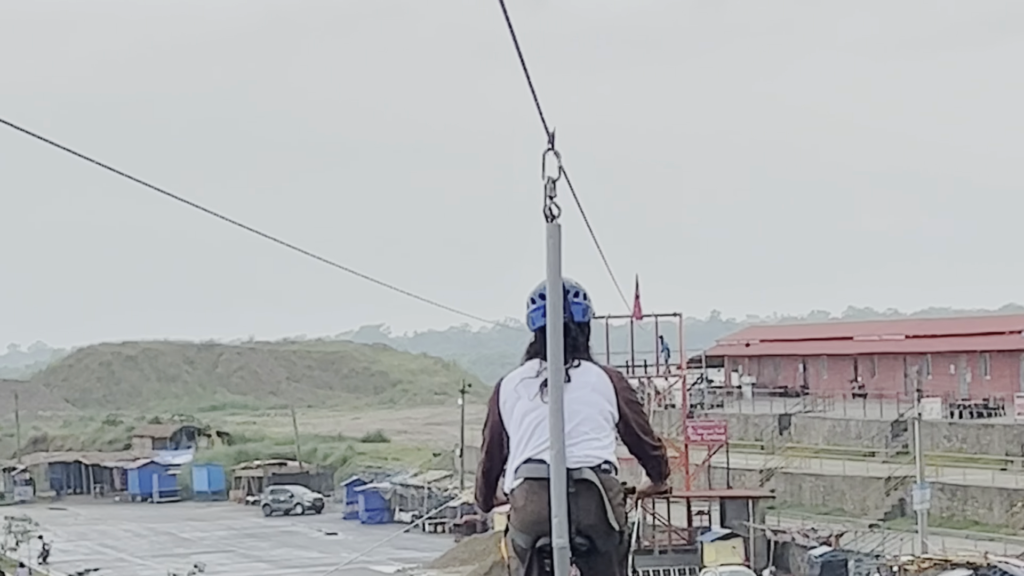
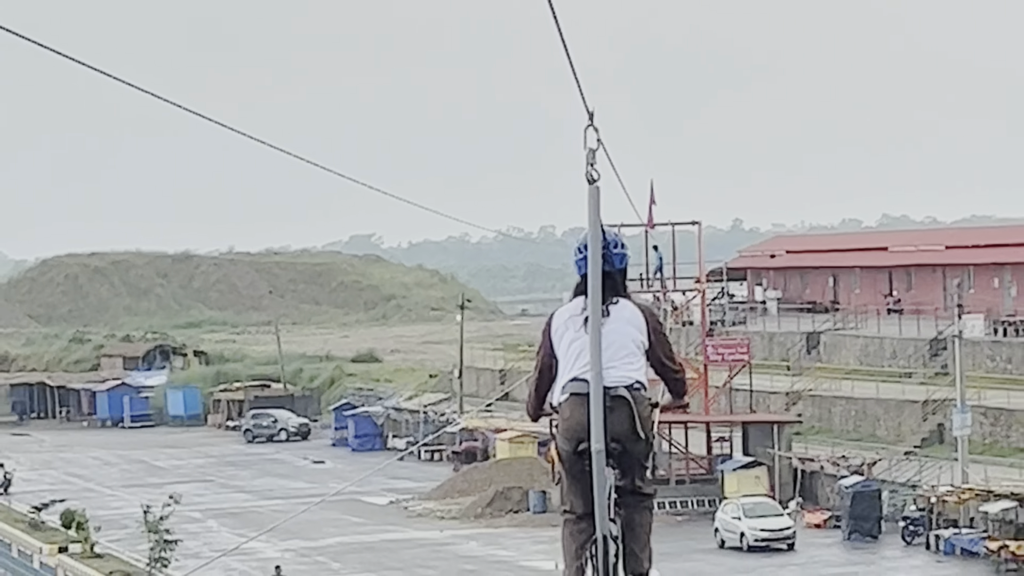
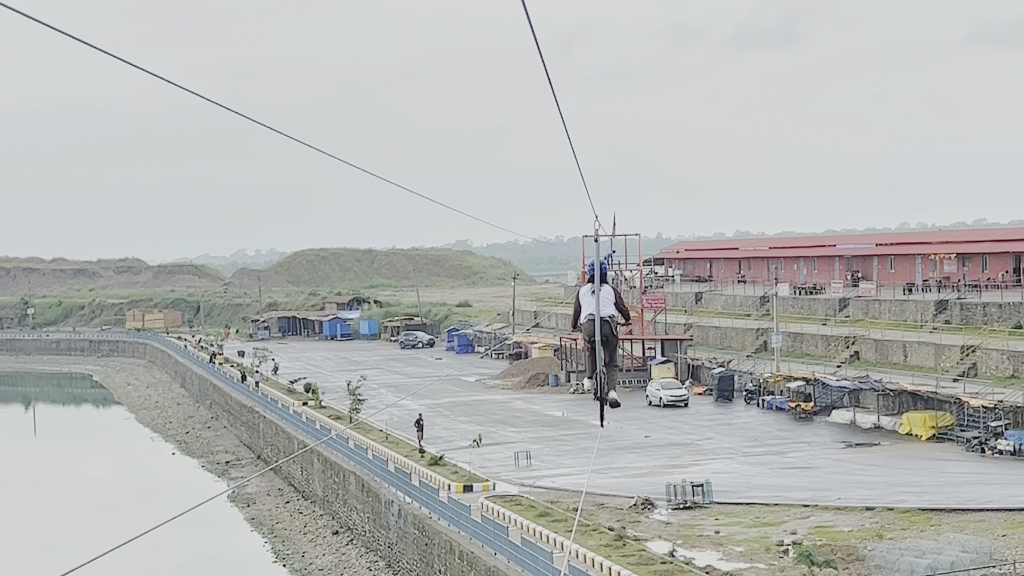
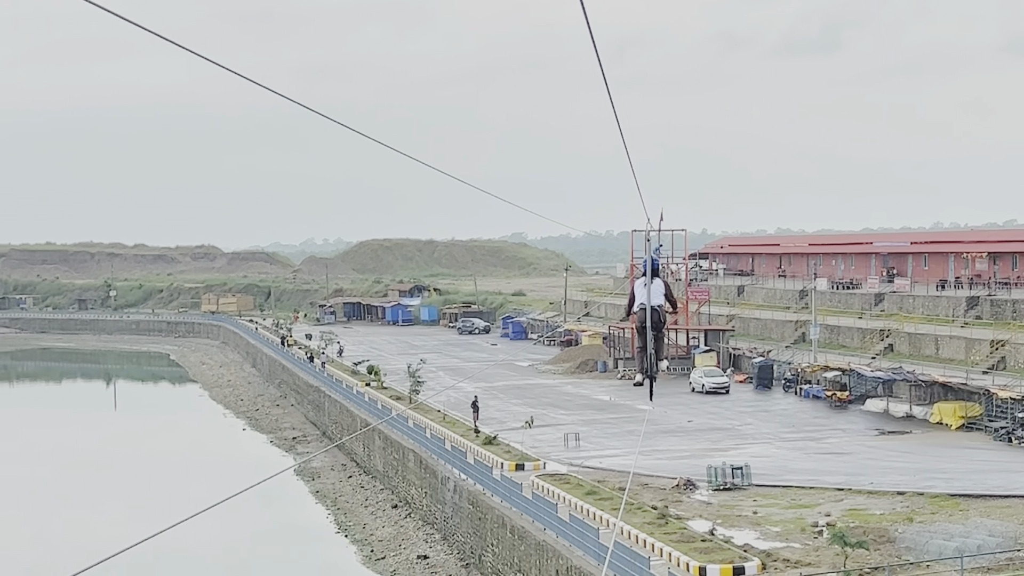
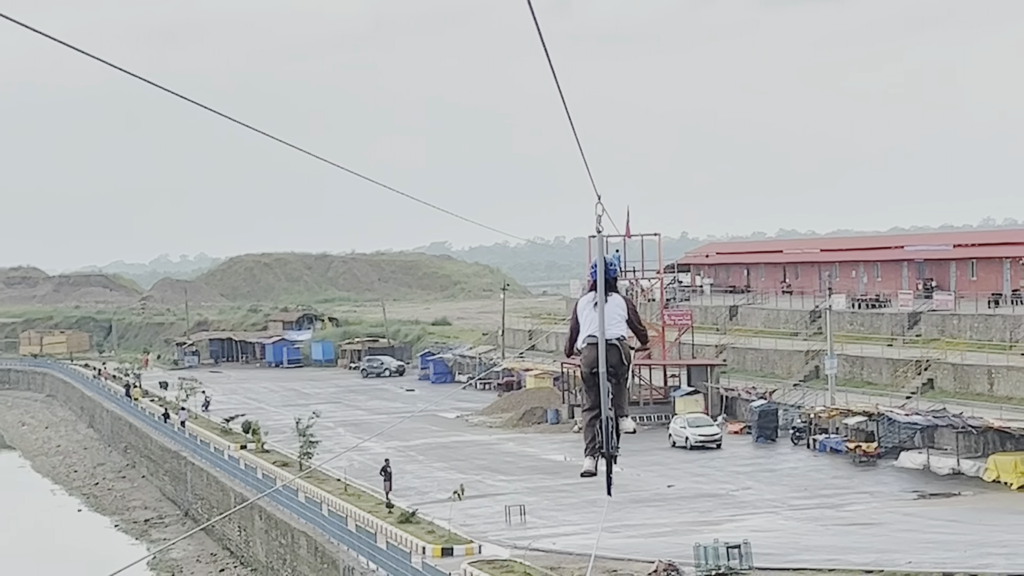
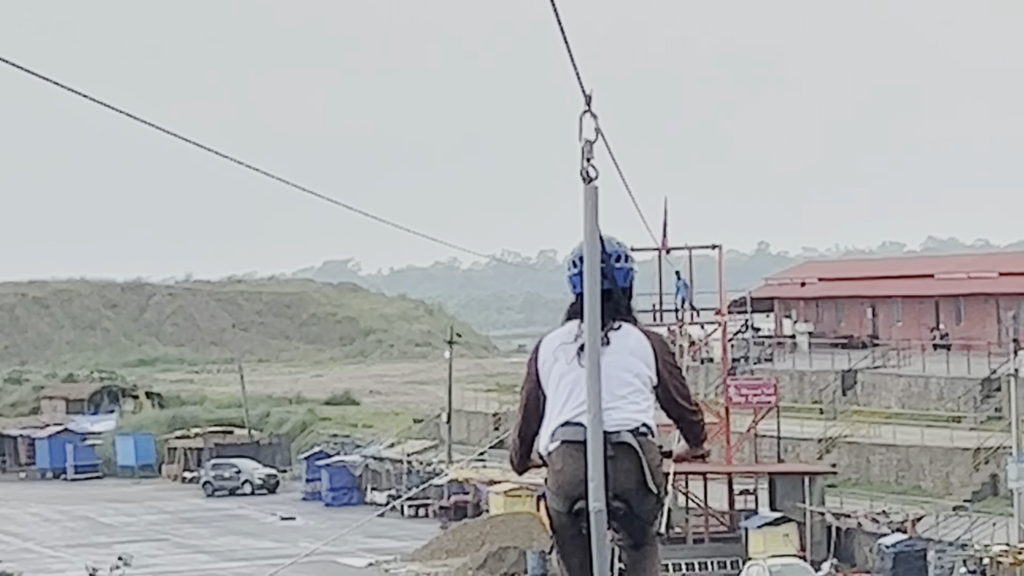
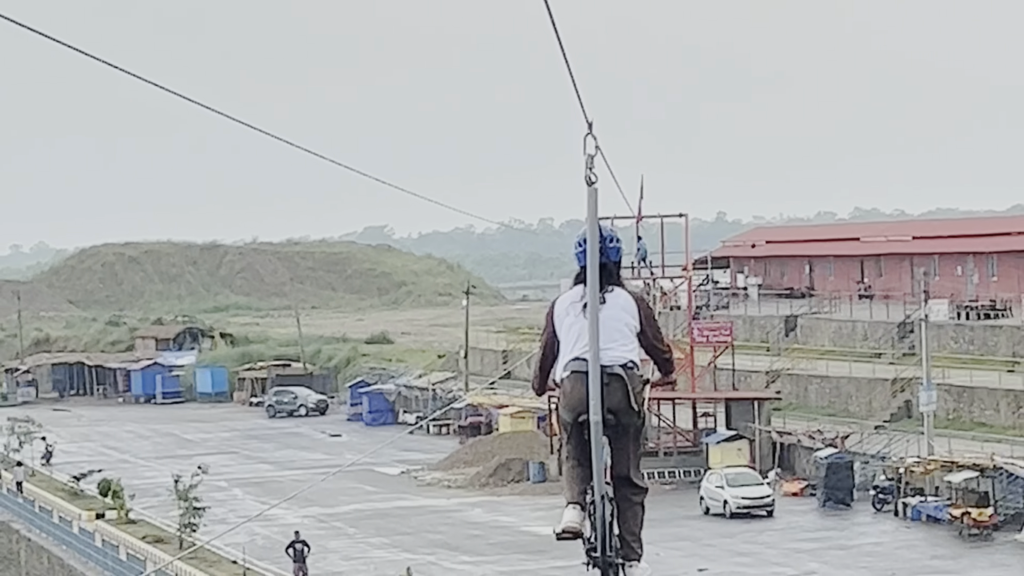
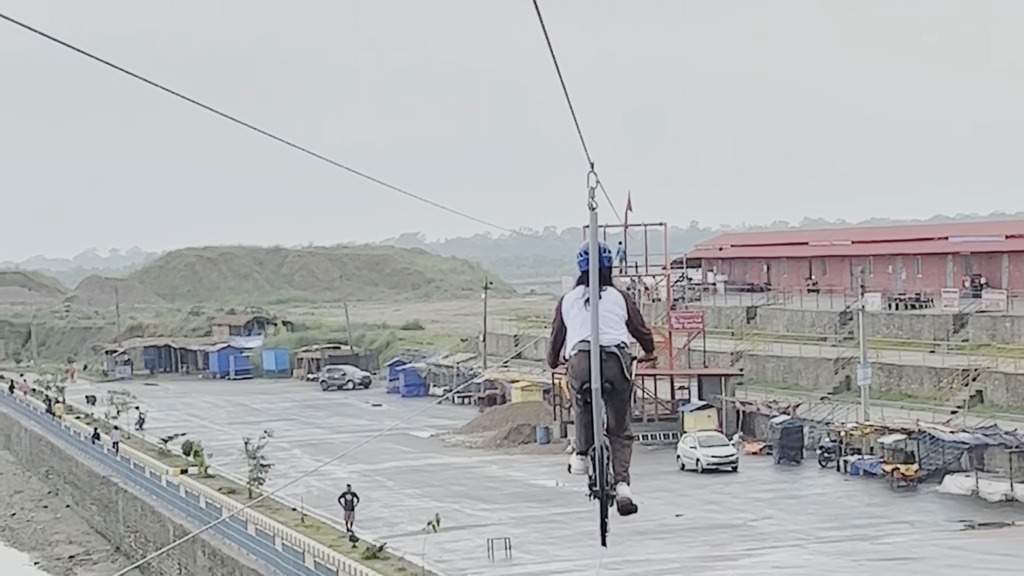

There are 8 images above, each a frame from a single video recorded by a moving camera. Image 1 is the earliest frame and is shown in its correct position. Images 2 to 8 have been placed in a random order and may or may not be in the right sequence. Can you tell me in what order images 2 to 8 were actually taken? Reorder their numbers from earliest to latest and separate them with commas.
6, 2, 7, 8, 5, 3, 4
